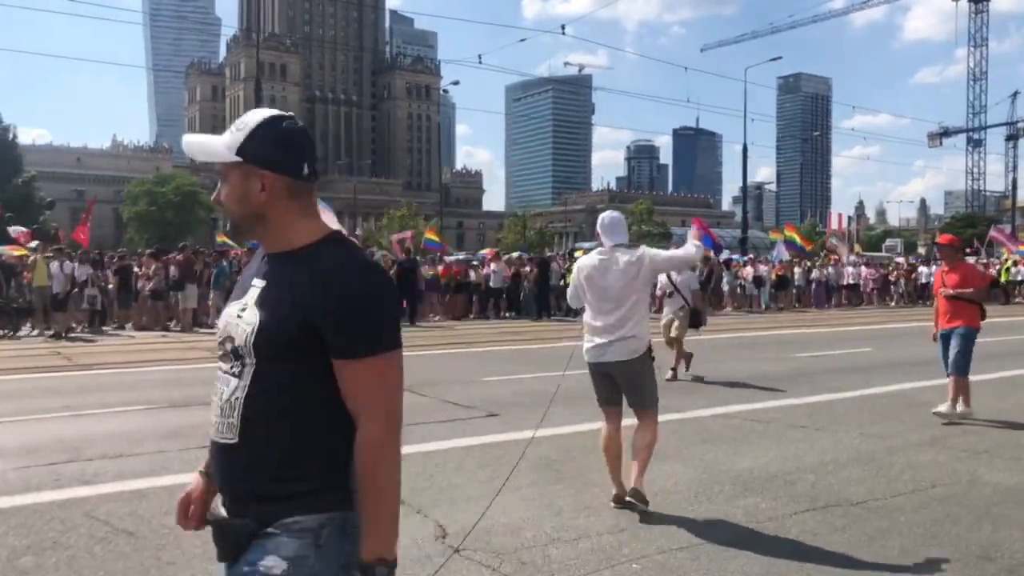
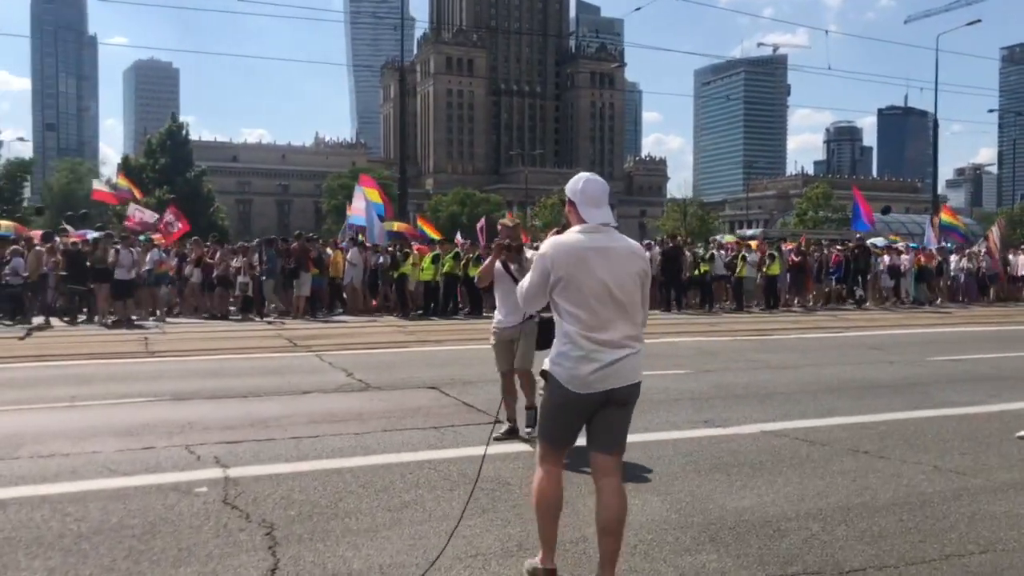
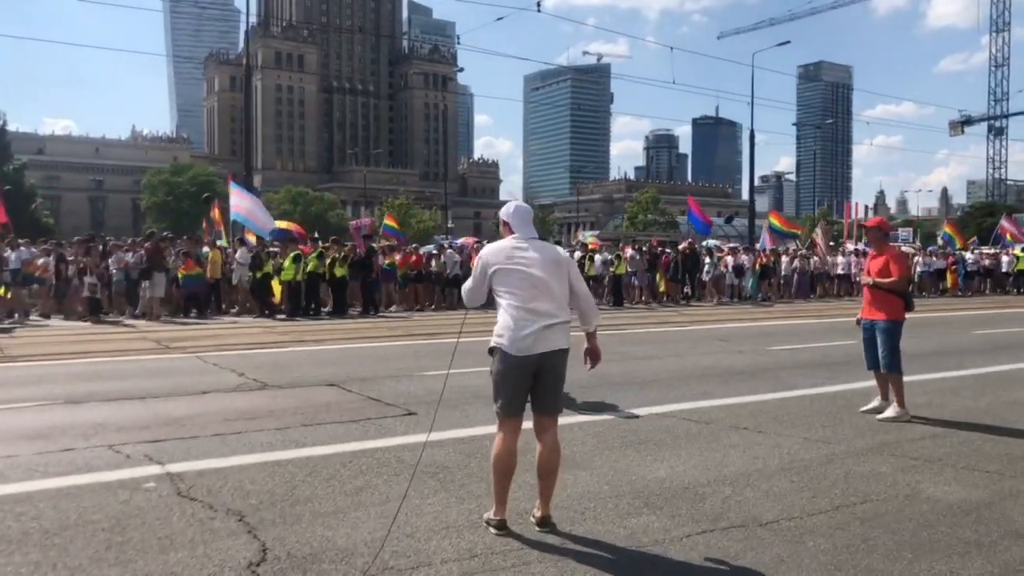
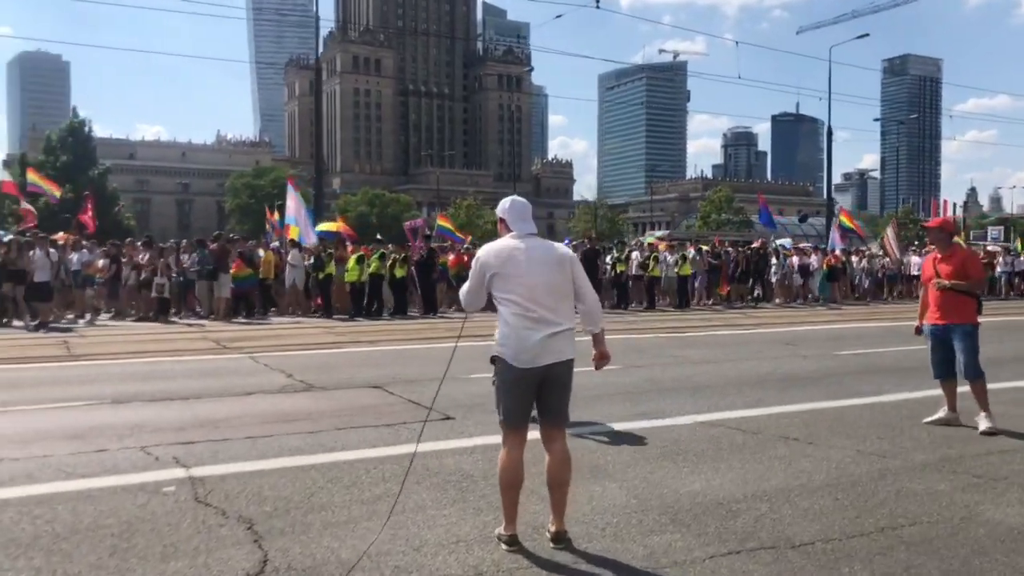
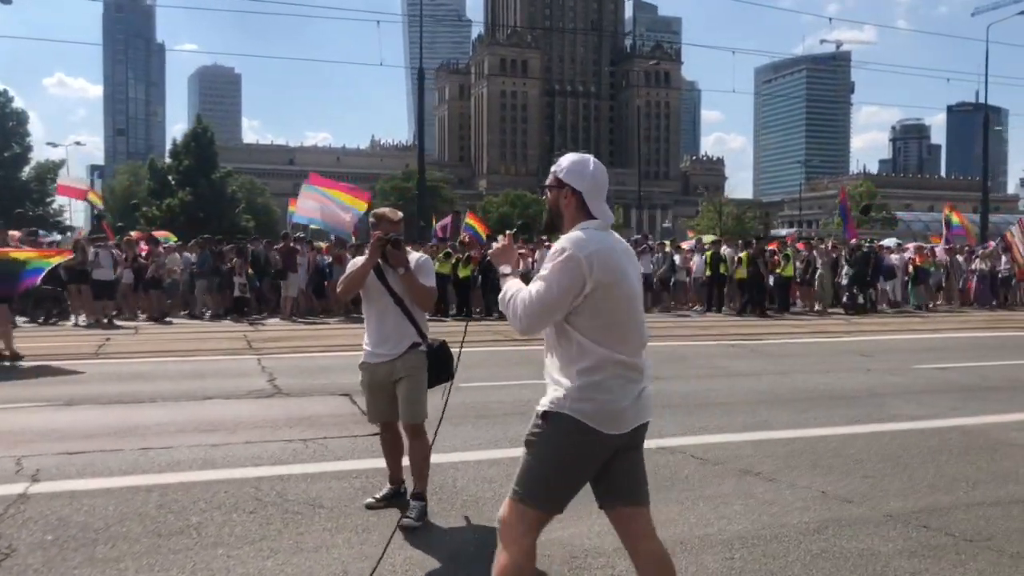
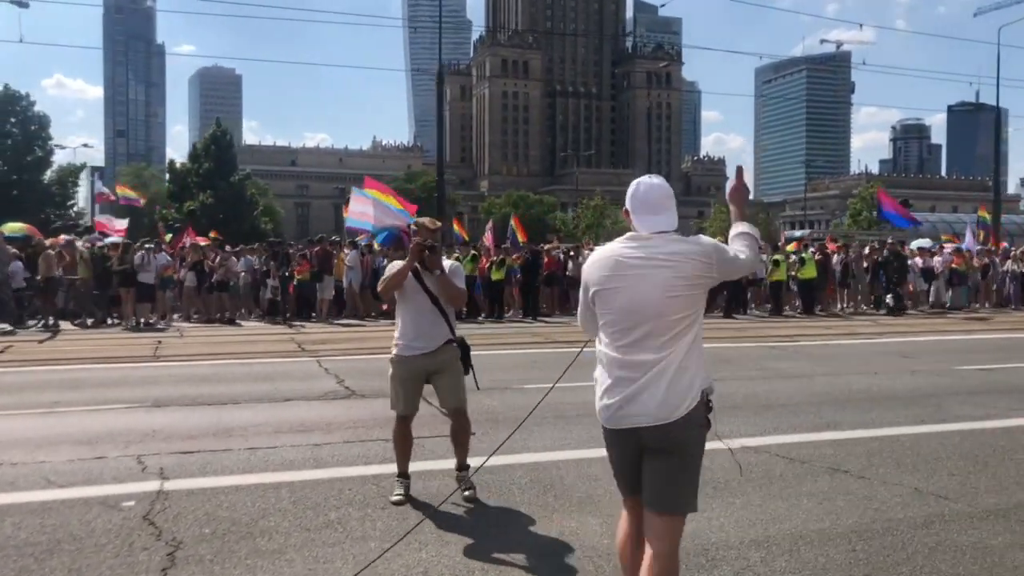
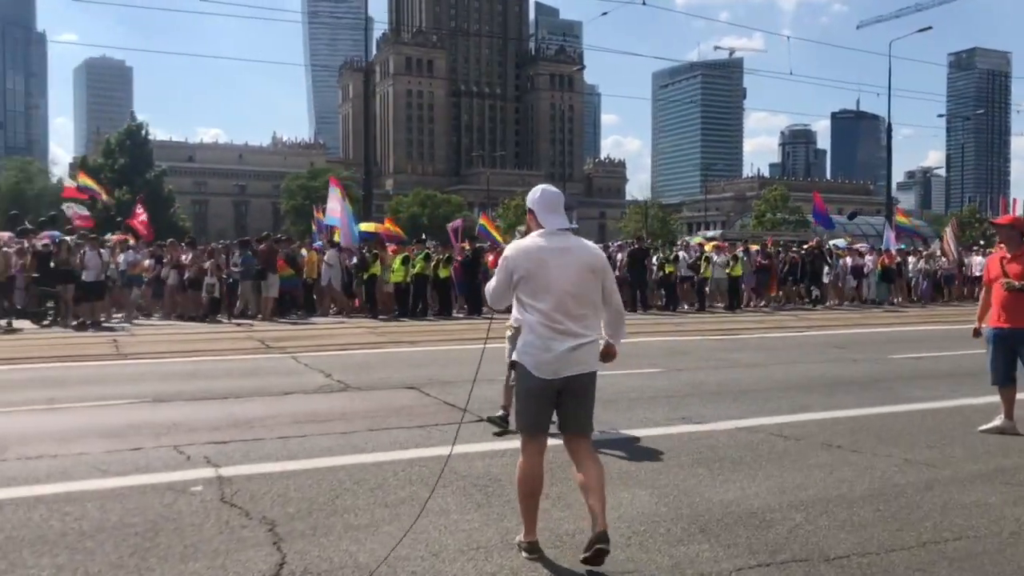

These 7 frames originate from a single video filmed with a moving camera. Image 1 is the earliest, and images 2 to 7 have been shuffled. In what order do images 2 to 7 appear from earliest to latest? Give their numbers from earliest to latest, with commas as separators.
3, 4, 7, 2, 6, 5
